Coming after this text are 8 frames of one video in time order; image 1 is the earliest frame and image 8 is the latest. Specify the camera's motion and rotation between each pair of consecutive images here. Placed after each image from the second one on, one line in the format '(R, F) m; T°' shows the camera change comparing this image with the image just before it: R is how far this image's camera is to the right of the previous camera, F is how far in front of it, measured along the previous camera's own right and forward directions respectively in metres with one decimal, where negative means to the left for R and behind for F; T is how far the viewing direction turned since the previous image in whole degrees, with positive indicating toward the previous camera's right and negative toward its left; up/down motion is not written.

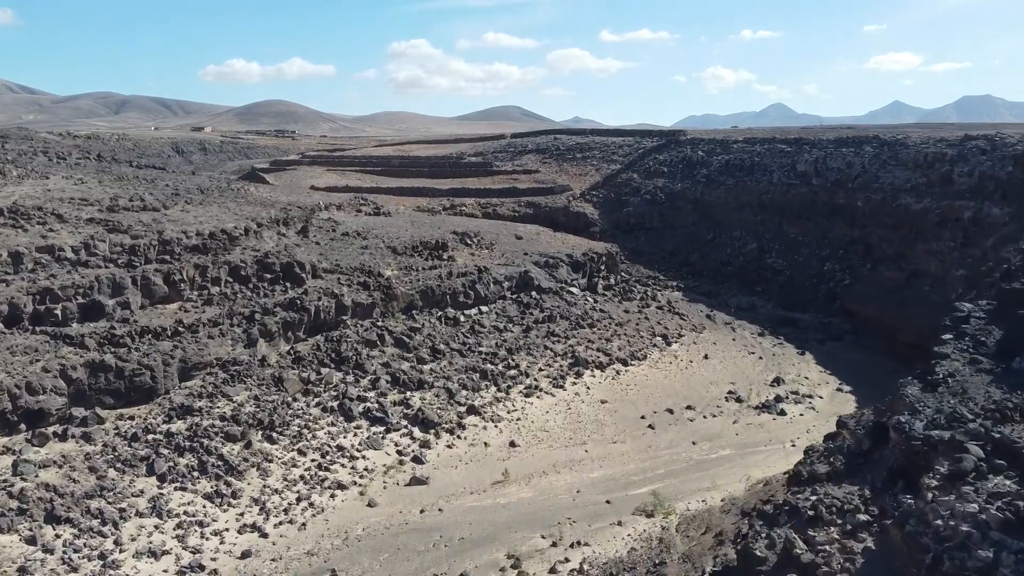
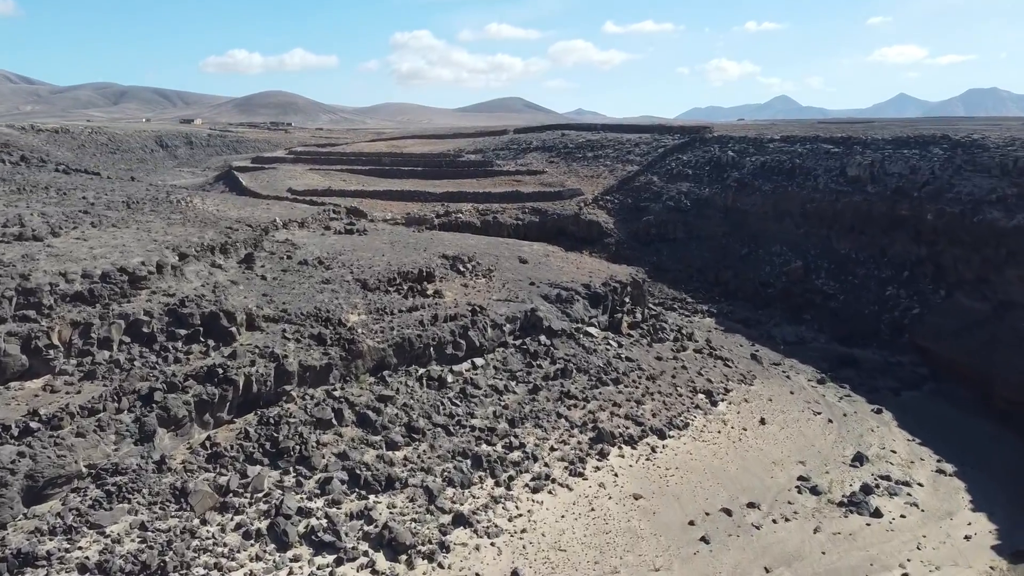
(0.0, +4.1) m; 0°
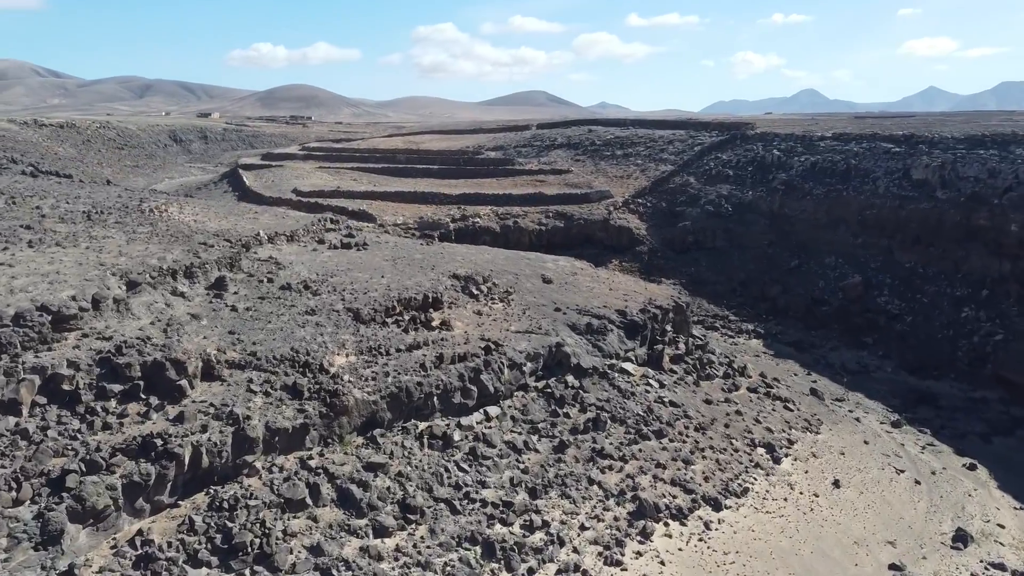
(0.0, +2.5) m; -2°
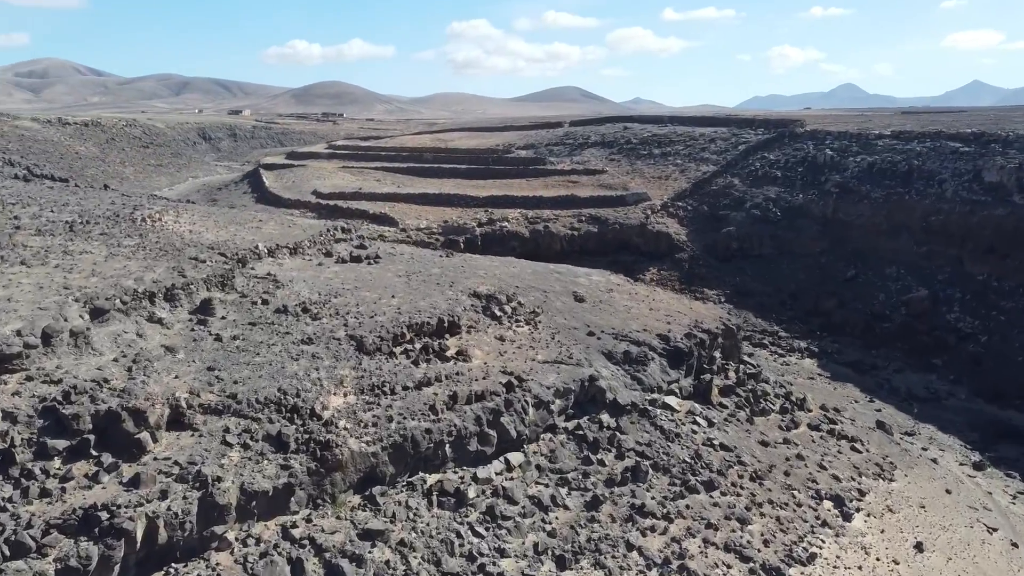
(+0.1, +1.6) m; -2°
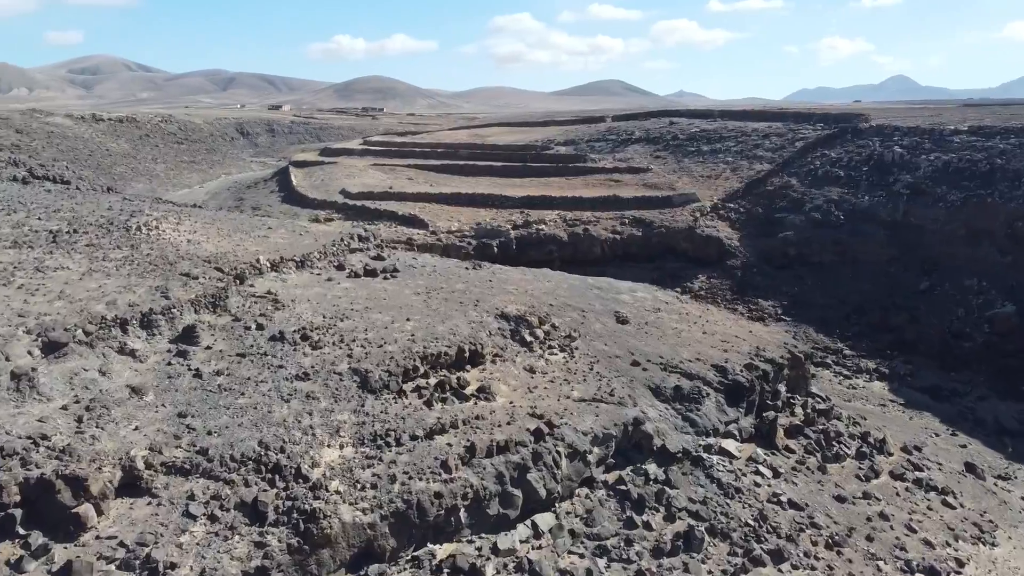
(+0.1, +1.6) m; -3°
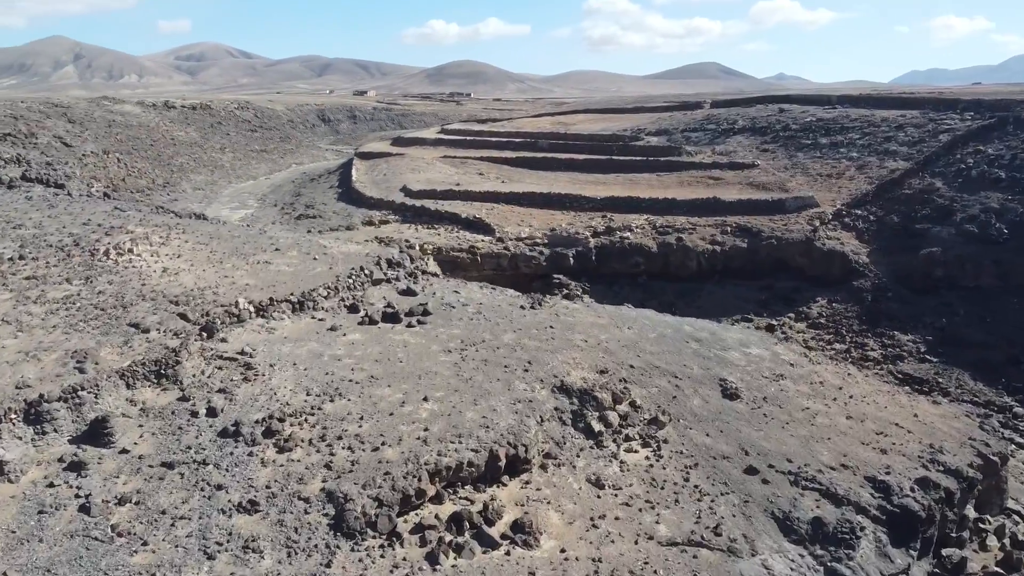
(+0.2, +3.2) m; -6°
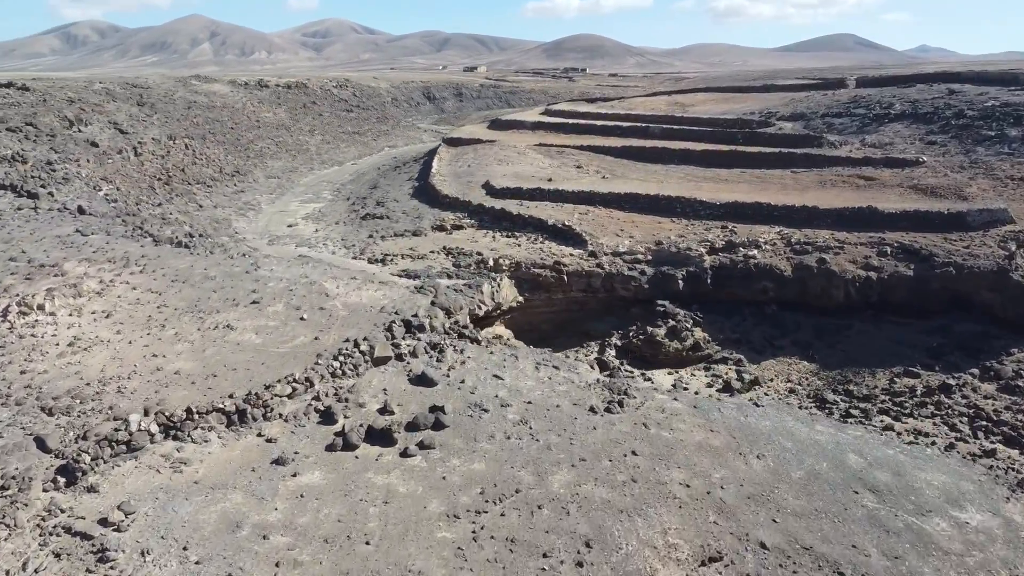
(+0.4, +3.6) m; -8°
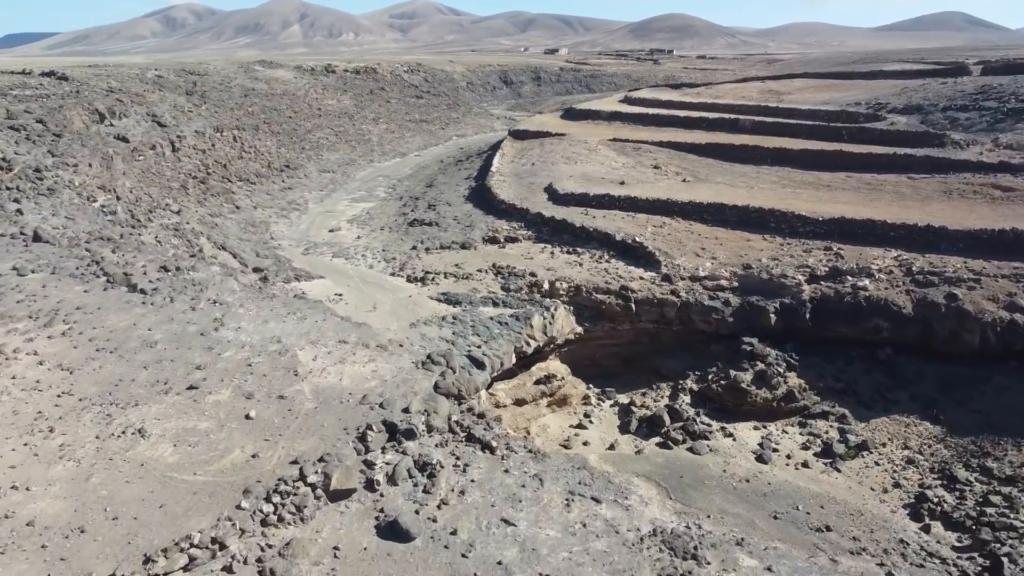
(+0.4, +2.3) m; -6°
